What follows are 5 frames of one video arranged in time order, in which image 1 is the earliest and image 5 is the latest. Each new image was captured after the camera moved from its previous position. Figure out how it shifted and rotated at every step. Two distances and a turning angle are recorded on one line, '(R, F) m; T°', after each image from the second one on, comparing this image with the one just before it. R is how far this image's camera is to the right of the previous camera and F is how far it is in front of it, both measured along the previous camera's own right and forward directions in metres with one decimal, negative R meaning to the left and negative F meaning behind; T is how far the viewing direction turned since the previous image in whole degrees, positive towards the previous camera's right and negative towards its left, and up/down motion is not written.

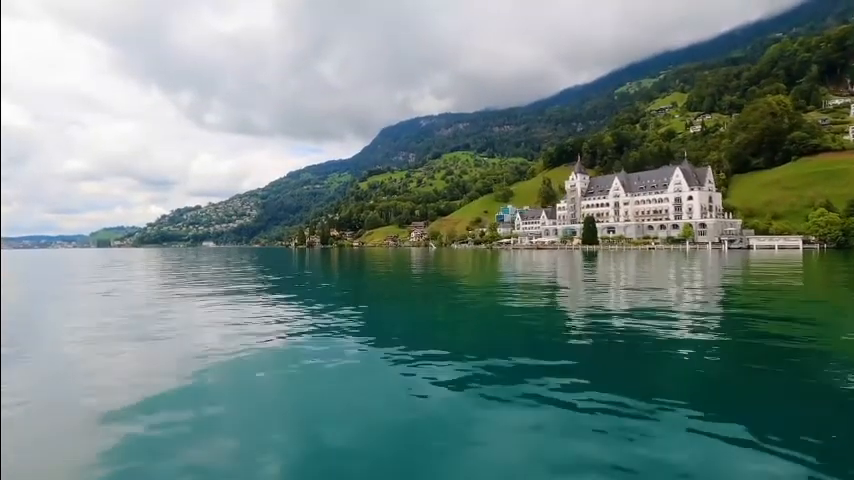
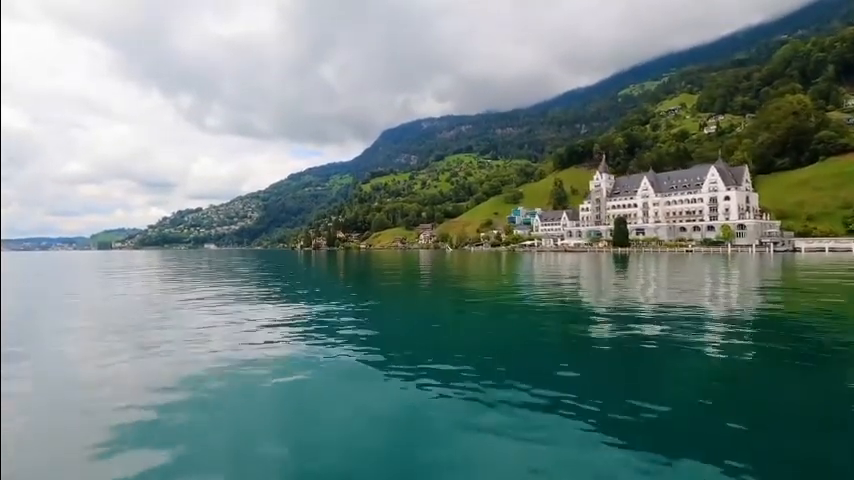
(-2.0, +2.5) m; 0°
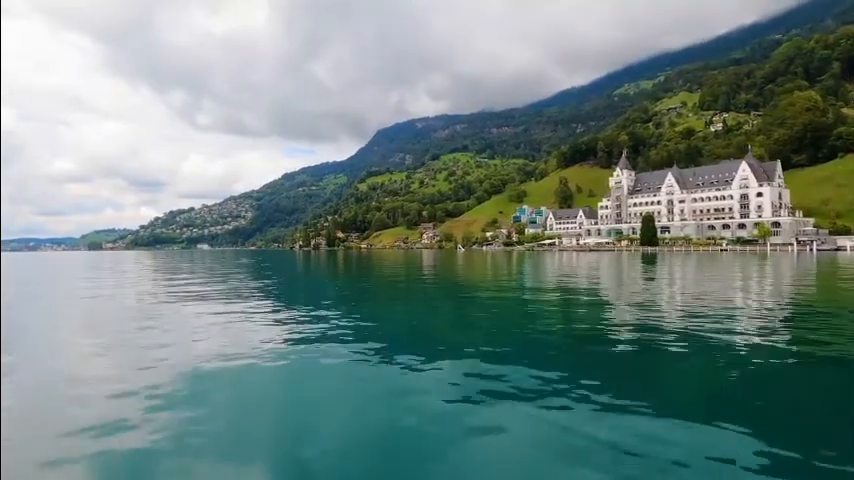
(-2.3, +2.3) m; +1°
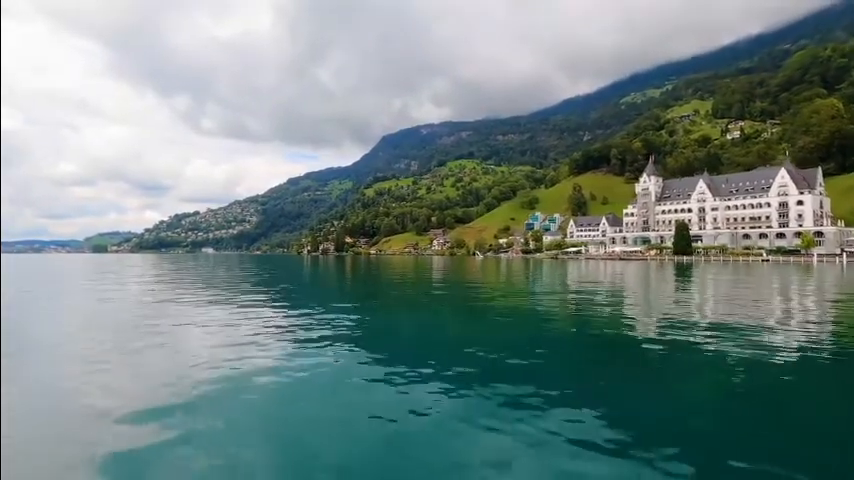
(-1.6, +2.0) m; 0°
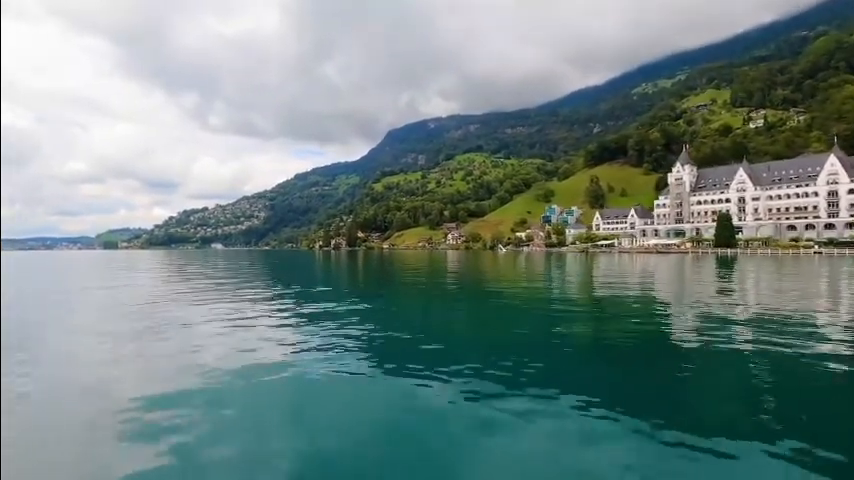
(-1.4, +2.4) m; -1°
